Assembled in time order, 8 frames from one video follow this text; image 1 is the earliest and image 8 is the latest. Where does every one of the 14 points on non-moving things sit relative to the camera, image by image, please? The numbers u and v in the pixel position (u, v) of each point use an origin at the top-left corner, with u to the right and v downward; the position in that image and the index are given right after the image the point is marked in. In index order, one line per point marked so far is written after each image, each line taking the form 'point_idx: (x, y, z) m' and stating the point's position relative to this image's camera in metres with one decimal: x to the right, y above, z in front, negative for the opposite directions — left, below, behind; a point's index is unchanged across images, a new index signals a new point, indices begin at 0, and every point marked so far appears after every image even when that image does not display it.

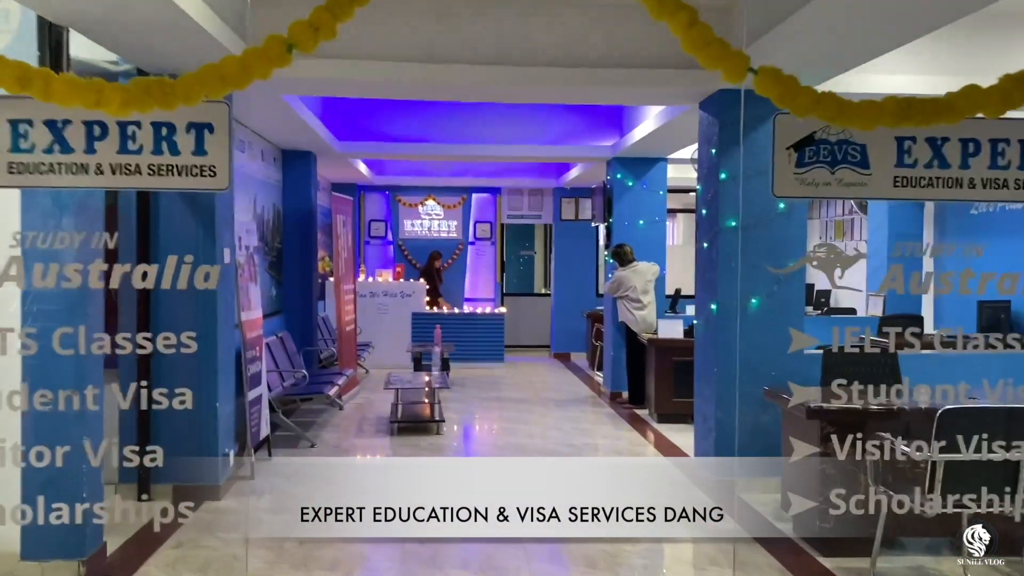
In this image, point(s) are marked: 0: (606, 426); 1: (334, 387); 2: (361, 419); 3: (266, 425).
0: (+0.8, -1.2, +7.3) m
1: (-1.4, -0.8, +6.7) m
2: (-1.3, -1.1, +7.3) m
3: (-1.7, -0.9, +5.8) m
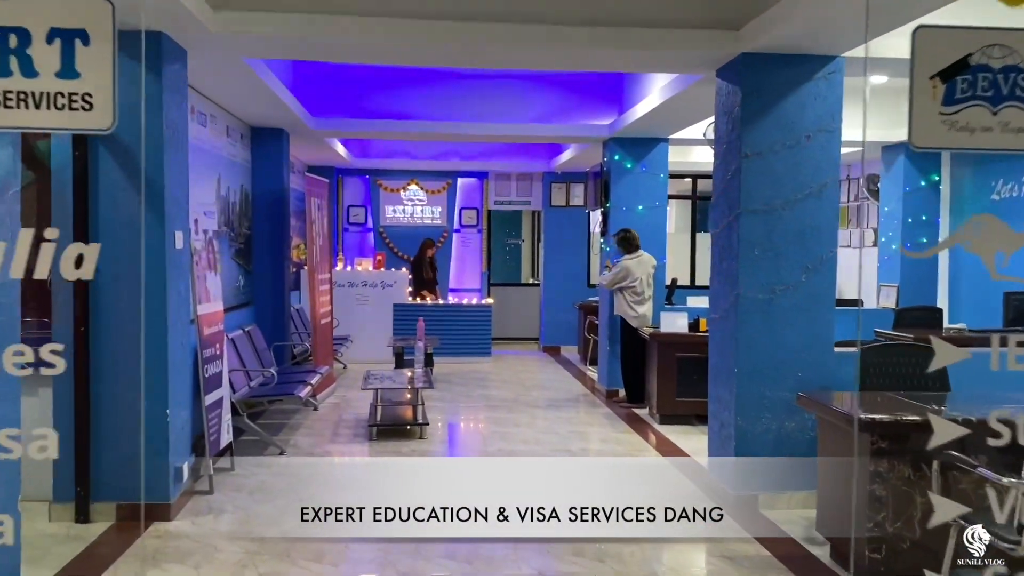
0: (+0.7, -1.1, +6.7) m
1: (-1.4, -0.7, +6.1) m
2: (-1.4, -1.0, +6.7) m
3: (-1.7, -0.9, +5.2) m
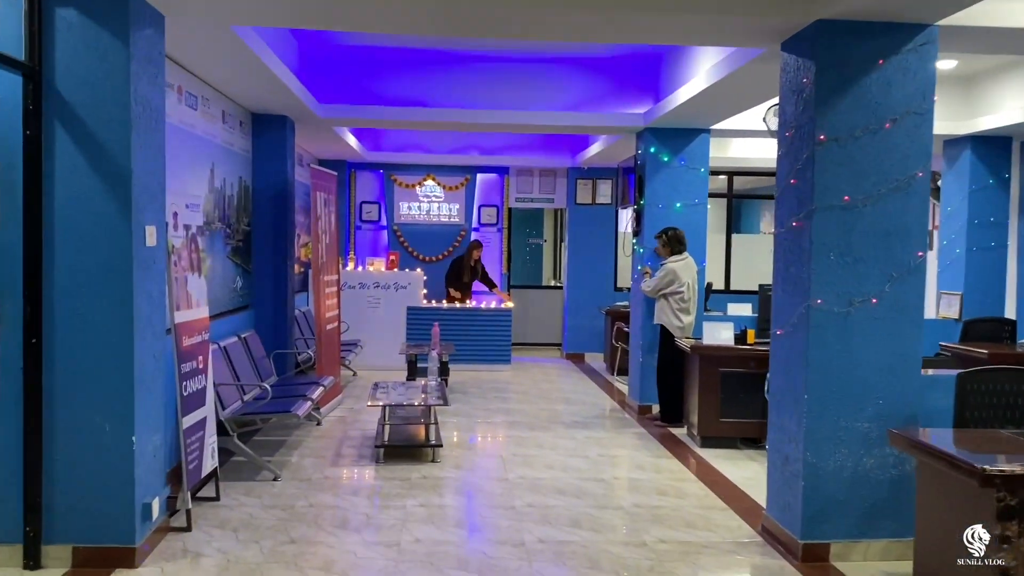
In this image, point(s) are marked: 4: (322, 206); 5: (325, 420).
0: (+0.9, -1.1, +6.0) m
1: (-1.3, -0.7, +5.4) m
2: (-1.2, -1.1, +6.1) m
3: (-1.6, -0.9, +4.5) m
4: (-1.5, +0.7, +6.9) m
5: (-1.4, -1.0, +6.5) m
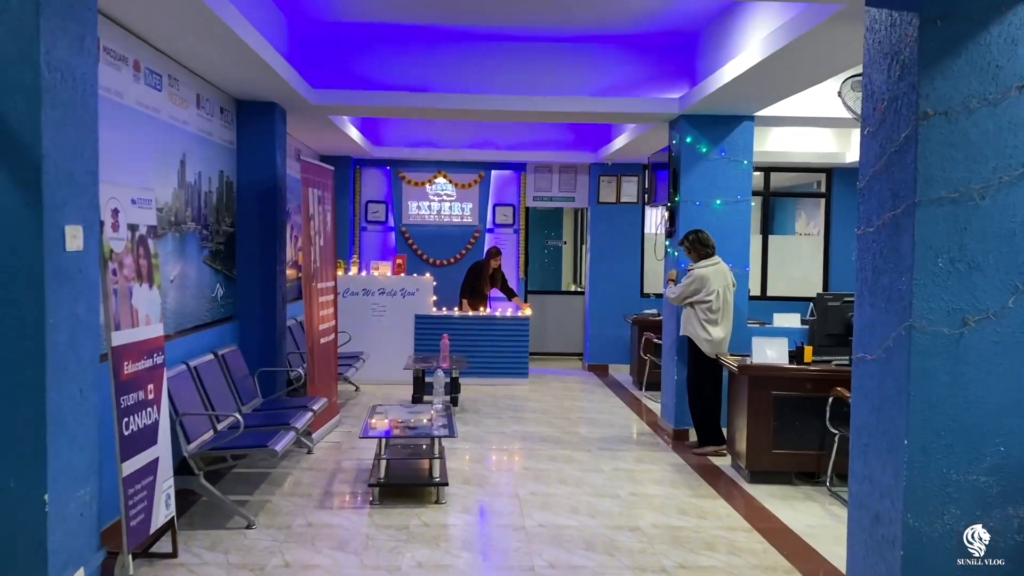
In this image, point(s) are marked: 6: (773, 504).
0: (+1.0, -1.2, +5.1) m
1: (-1.2, -0.8, +4.6) m
2: (-1.1, -1.1, +5.3) m
3: (-1.5, -0.9, +3.7) m
4: (-1.4, +0.6, +6.1) m
5: (-1.3, -1.1, +5.7) m
6: (+1.5, -1.2, +4.8) m
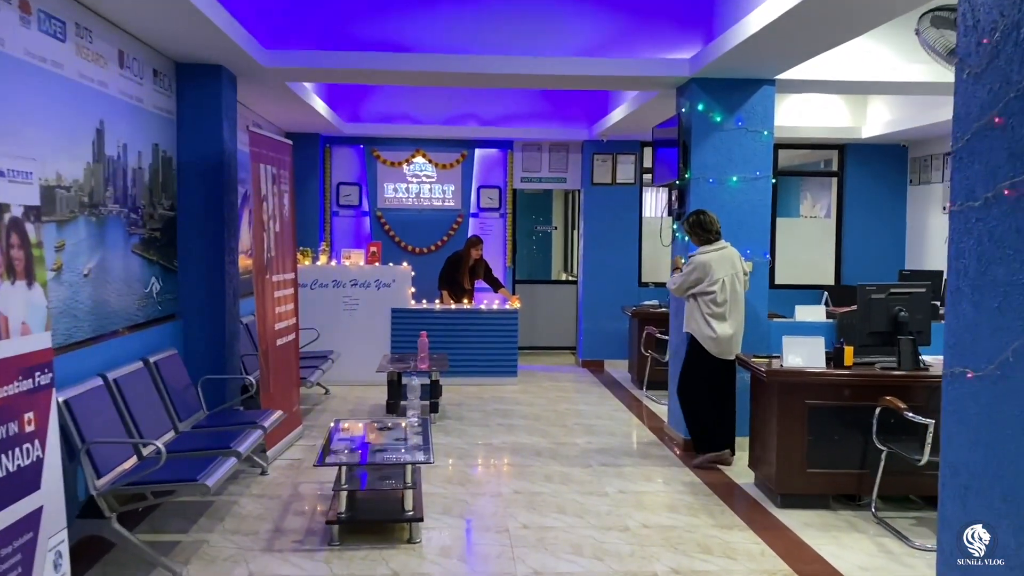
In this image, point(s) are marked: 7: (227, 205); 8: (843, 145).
0: (+0.9, -1.1, +4.4) m
1: (-1.2, -0.8, +3.8) m
2: (-1.2, -1.1, +4.5) m
3: (-1.5, -0.9, +2.9) m
4: (-1.5, +0.6, +5.3) m
5: (-1.4, -1.0, +4.9) m
6: (+1.4, -1.2, +4.0) m
7: (-1.8, +0.5, +5.3) m
8: (+3.5, +1.5, +9.1) m
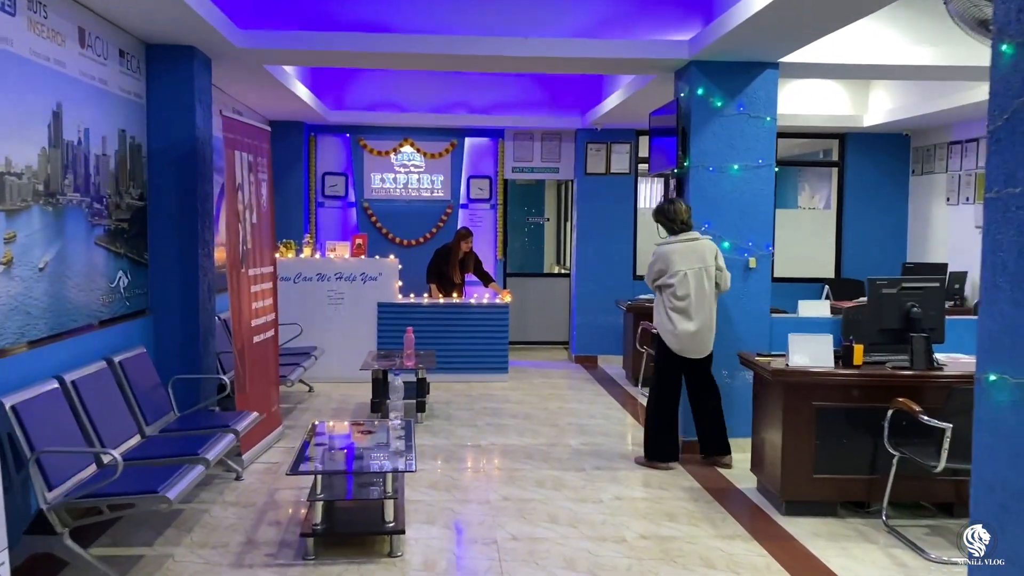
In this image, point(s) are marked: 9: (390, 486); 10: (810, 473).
0: (+0.9, -1.1, +4.1) m
1: (-1.3, -0.7, +3.5) m
2: (-1.2, -1.1, +4.2) m
3: (-1.6, -0.9, +2.6) m
4: (-1.5, +0.7, +5.0) m
5: (-1.4, -1.0, +4.6) m
6: (+1.4, -1.1, +3.8) m
7: (-1.8, +0.5, +5.0) m
8: (+3.4, +1.6, +8.8) m
9: (-0.5, -0.9, +3.7) m
10: (+1.4, -0.9, +4.1) m
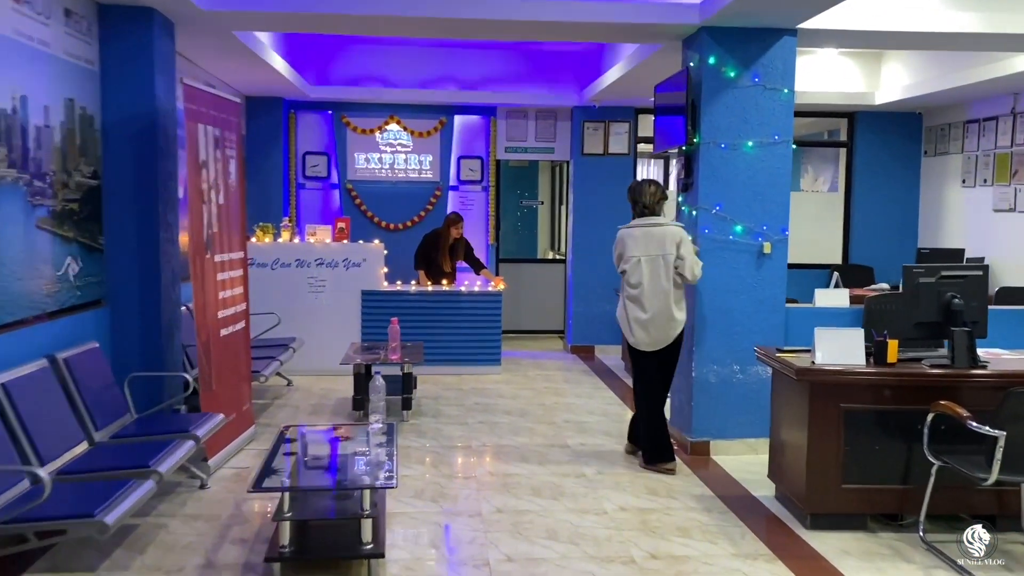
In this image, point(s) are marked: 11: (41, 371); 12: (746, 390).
0: (+0.8, -1.1, +3.7) m
1: (-1.3, -0.7, +3.1) m
2: (-1.2, -1.0, +3.7) m
3: (-1.6, -0.9, +2.2) m
4: (-1.6, +0.7, +4.5) m
5: (-1.5, -1.0, +4.2) m
6: (+1.3, -1.1, +3.4) m
7: (-1.8, +0.6, +4.6) m
8: (+3.3, +1.7, +8.4) m
9: (-0.5, -0.8, +3.3) m
10: (+1.4, -0.8, +3.7) m
11: (-1.9, -0.3, +3.5) m
12: (+1.3, -0.6, +4.8) m
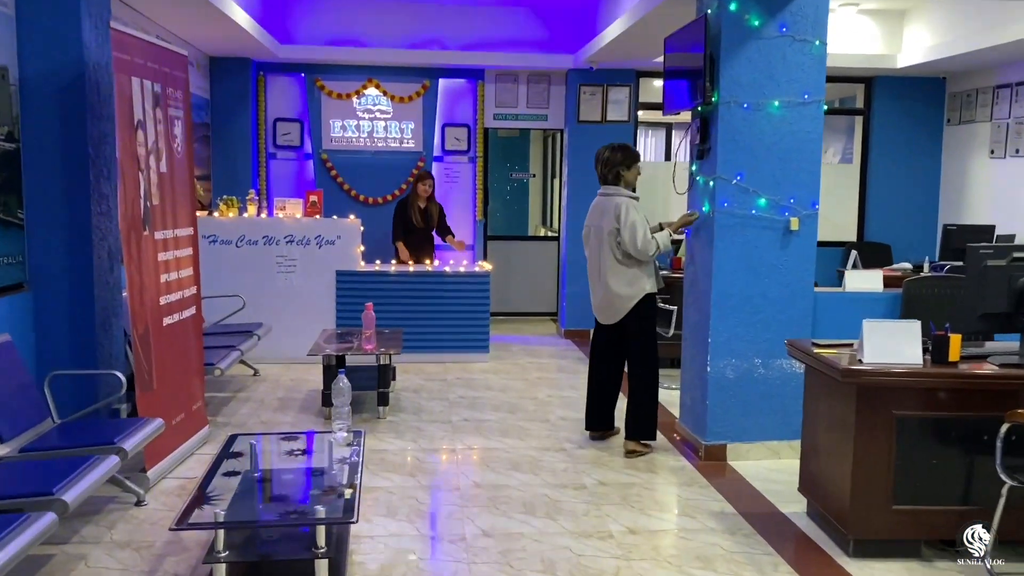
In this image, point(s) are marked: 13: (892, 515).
0: (+0.8, -1.0, +3.1) m
1: (-1.3, -0.7, +2.5) m
2: (-1.3, -0.9, +3.1) m
3: (-1.6, -0.9, +1.6) m
4: (-1.6, +0.8, +3.9) m
5: (-1.5, -0.9, +3.6) m
6: (+1.3, -1.0, +2.8) m
7: (-1.9, +0.7, +3.9) m
8: (+3.2, +1.9, +7.7) m
9: (-0.6, -0.8, +2.7) m
10: (+1.4, -0.8, +3.1) m
11: (-1.9, -0.3, +2.8) m
12: (+1.3, -0.5, +4.2) m
13: (+1.4, -0.8, +3.1) m
